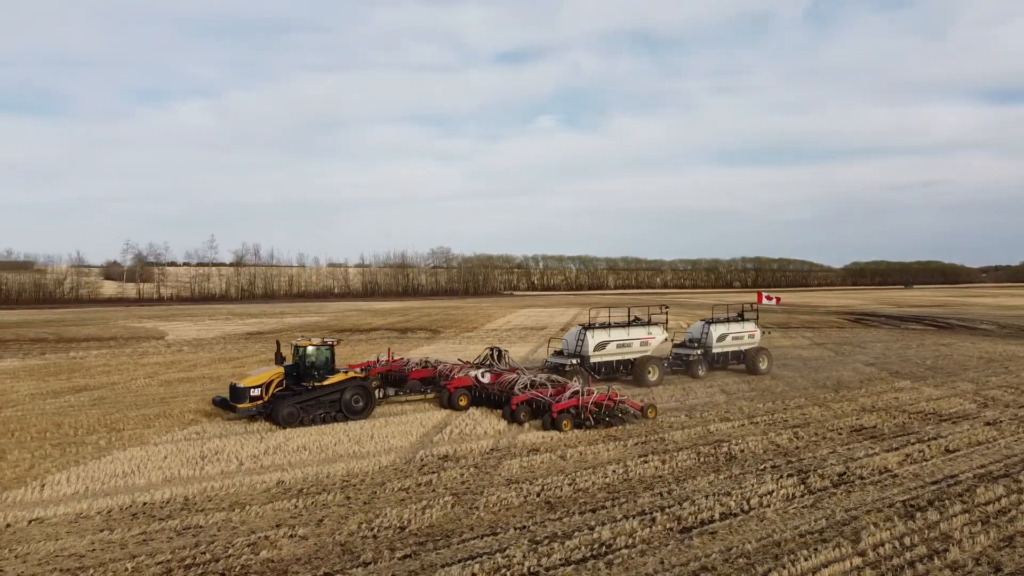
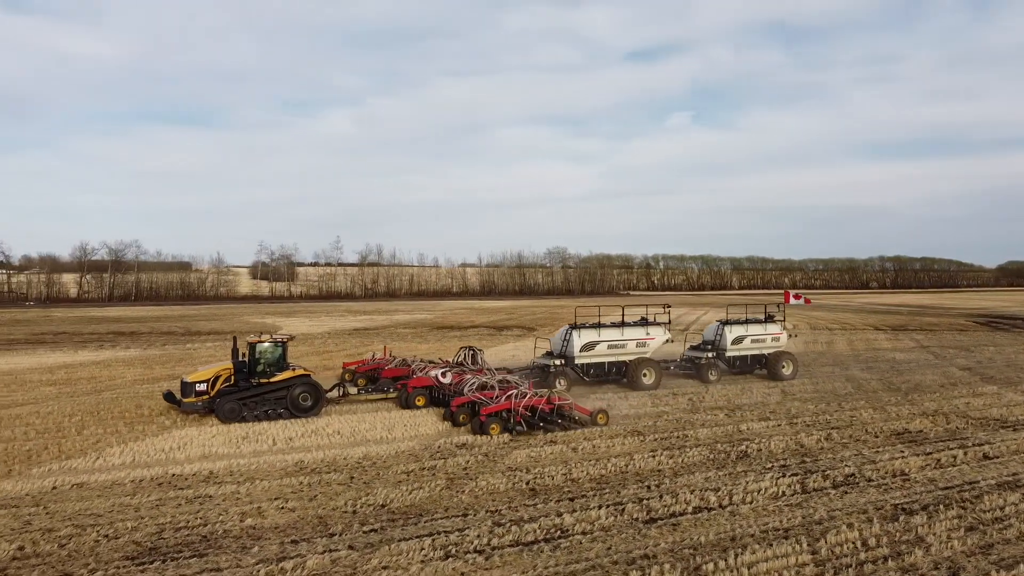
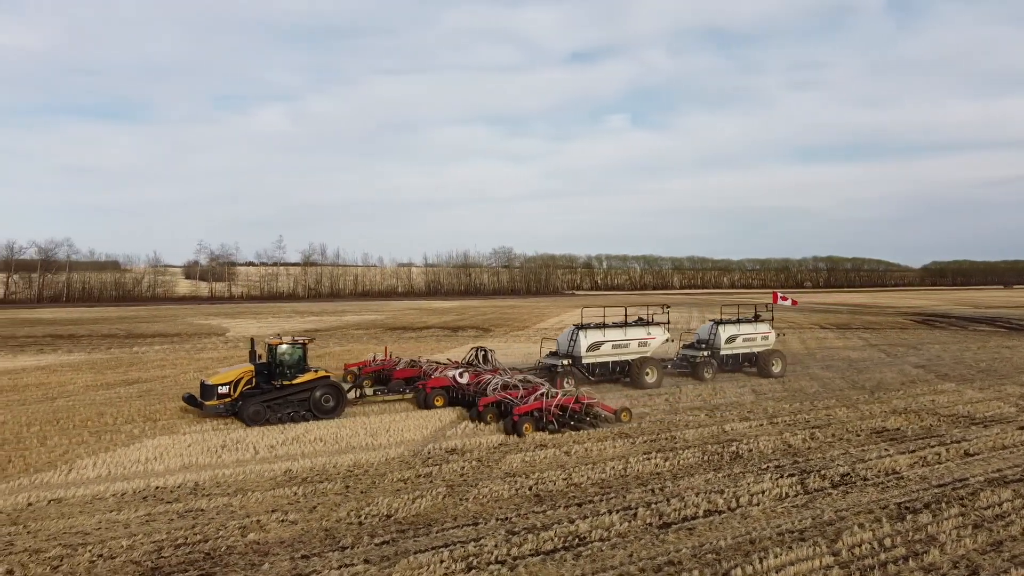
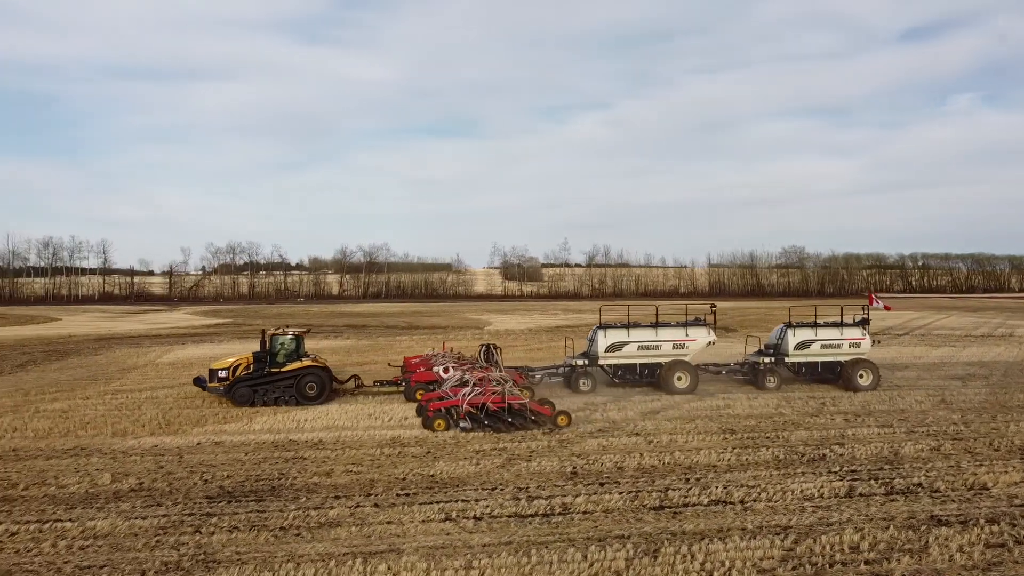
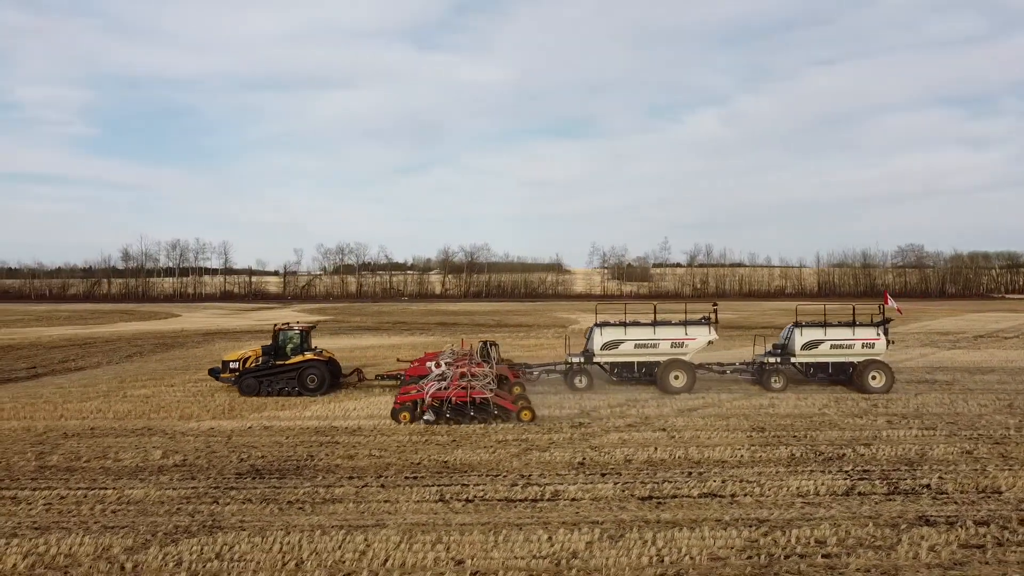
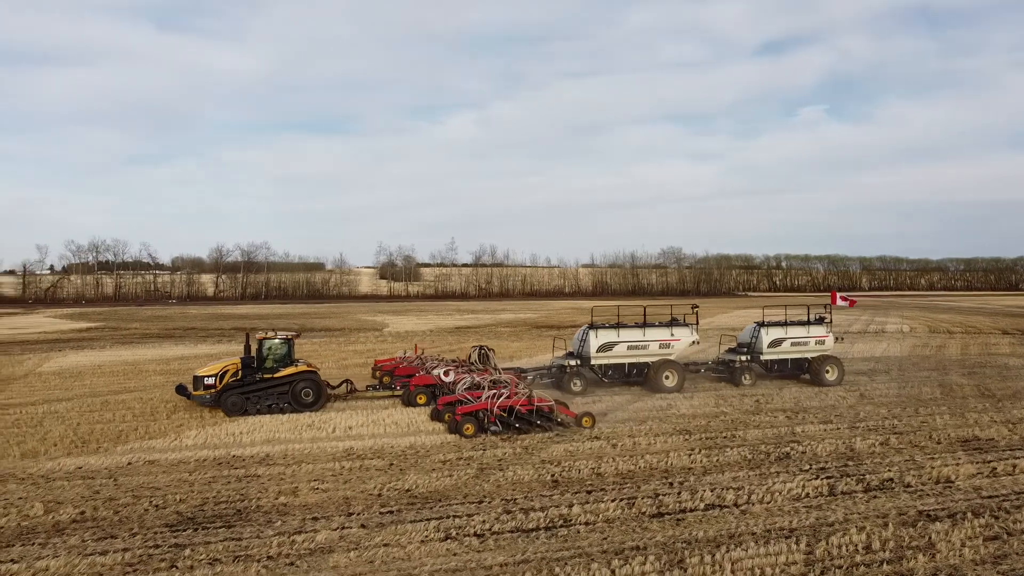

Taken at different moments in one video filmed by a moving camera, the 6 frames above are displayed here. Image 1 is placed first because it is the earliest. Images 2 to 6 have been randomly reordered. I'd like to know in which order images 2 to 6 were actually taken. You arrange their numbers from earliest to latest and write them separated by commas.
3, 2, 6, 4, 5
